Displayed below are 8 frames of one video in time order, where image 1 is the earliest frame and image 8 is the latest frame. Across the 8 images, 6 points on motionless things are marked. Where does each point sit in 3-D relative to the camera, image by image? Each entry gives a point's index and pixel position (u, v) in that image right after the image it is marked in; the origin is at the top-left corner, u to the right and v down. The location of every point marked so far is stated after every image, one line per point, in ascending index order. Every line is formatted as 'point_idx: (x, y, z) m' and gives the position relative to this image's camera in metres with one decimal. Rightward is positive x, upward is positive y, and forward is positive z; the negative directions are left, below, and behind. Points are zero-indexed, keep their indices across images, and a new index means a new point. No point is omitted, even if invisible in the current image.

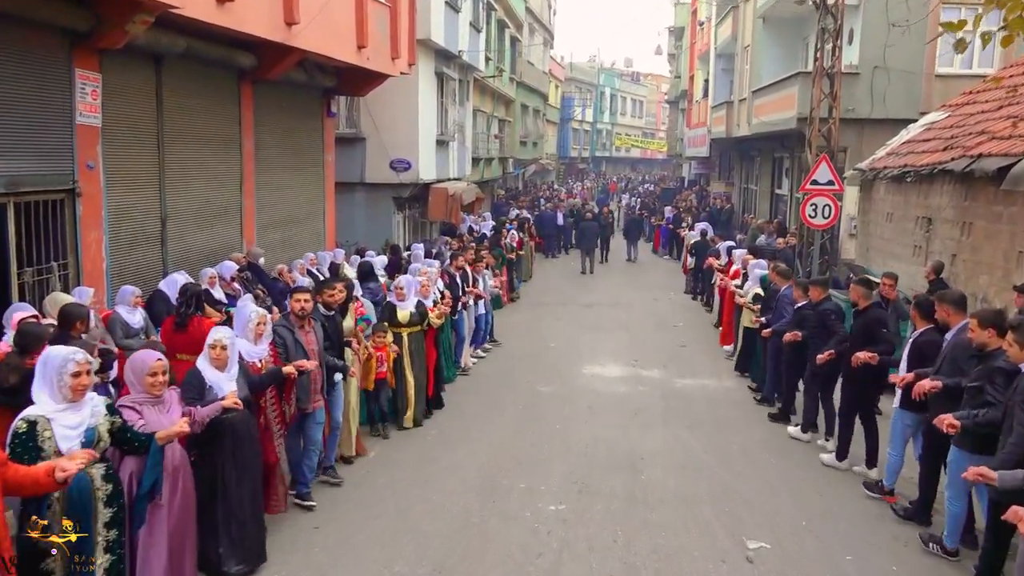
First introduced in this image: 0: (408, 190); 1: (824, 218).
0: (-2.3, +2.2, +18.6) m
1: (+5.1, +1.2, +13.7) m
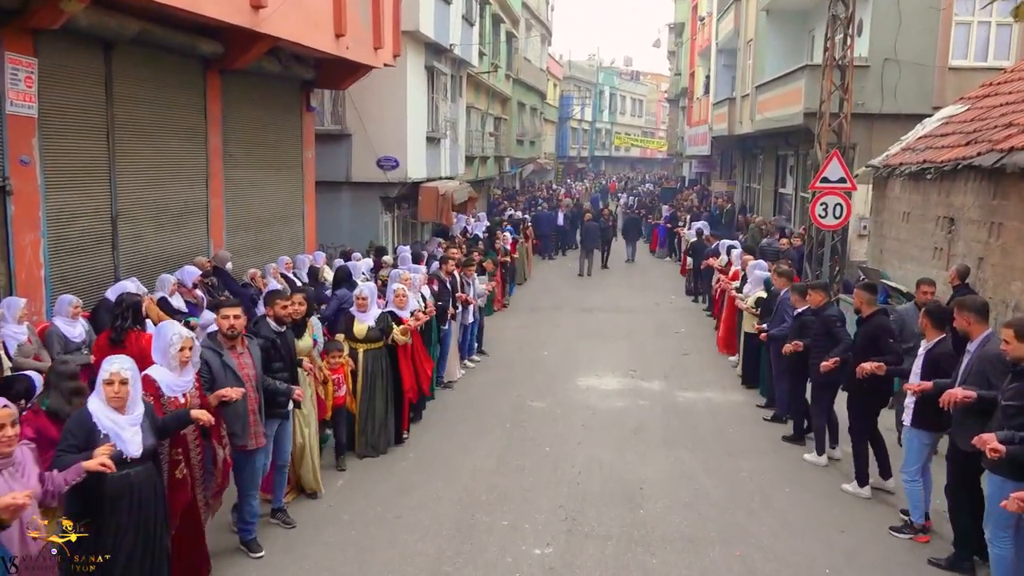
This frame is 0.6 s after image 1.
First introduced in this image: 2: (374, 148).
0: (-2.5, +2.1, +17.7) m
1: (+5.0, +1.1, +12.9) m
2: (-2.9, +2.9, +17.5) m
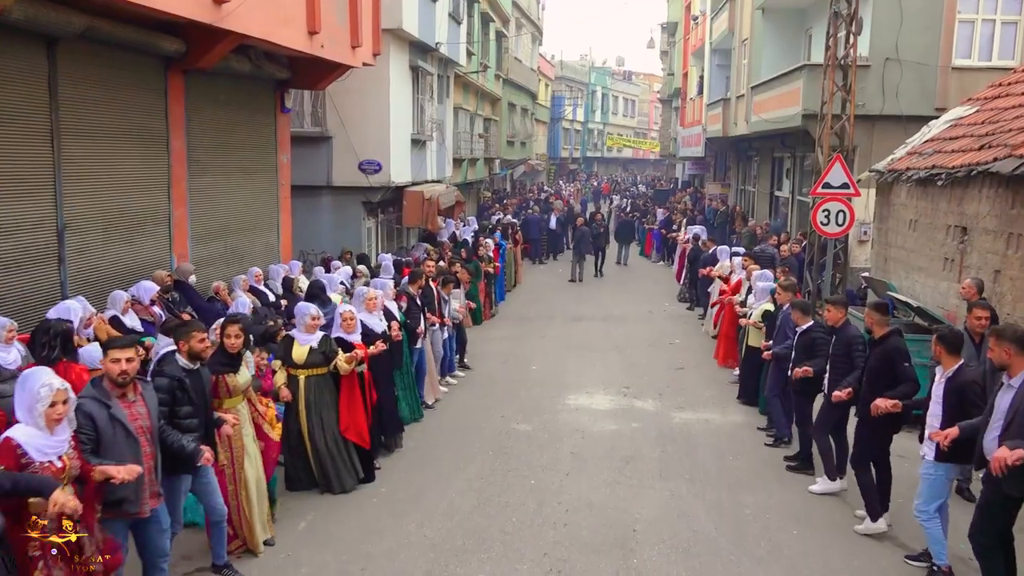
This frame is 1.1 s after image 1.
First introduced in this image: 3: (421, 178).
0: (-2.7, +1.9, +17.0) m
1: (+4.8, +0.9, +12.2) m
2: (-3.2, +2.8, +16.8) m
3: (-2.1, +2.6, +19.7) m
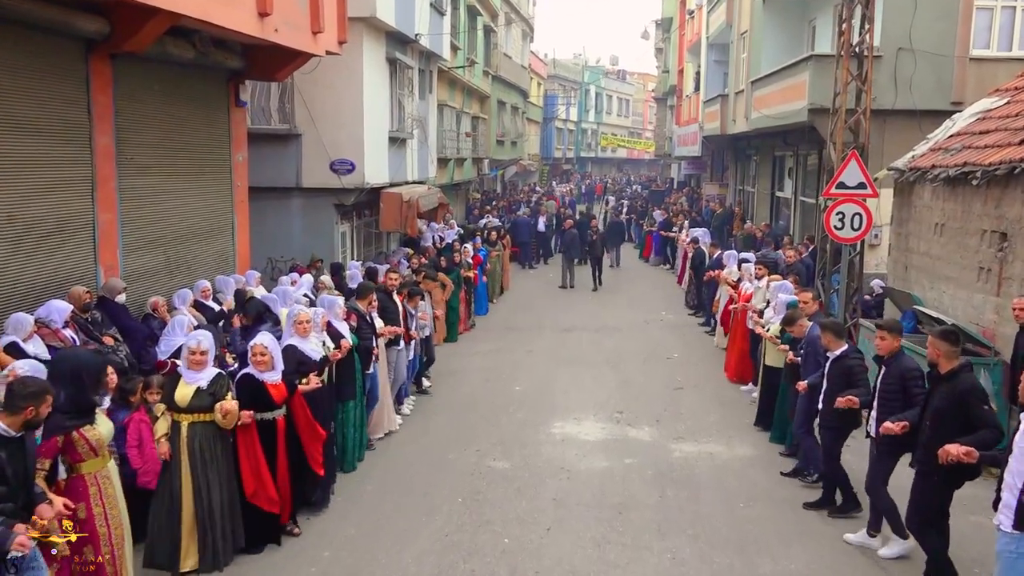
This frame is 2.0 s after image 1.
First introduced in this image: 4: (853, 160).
0: (-3.0, +1.7, +15.8) m
1: (+4.5, +0.8, +11.0) m
2: (-3.5, +2.6, +15.6) m
3: (-2.4, +2.4, +18.4) m
4: (+4.5, +1.7, +10.9) m
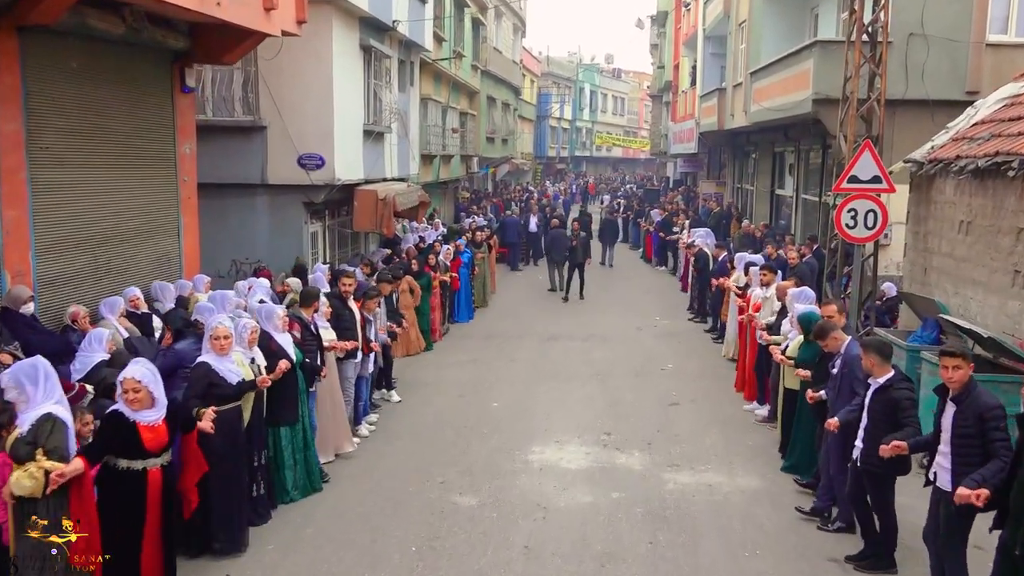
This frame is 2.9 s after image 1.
0: (-3.3, +1.6, +14.6) m
1: (+4.2, +0.7, +9.9) m
2: (-3.8, +2.5, +14.4) m
3: (-2.8, +2.3, +17.3) m
4: (+4.2, +1.6, +9.8) m
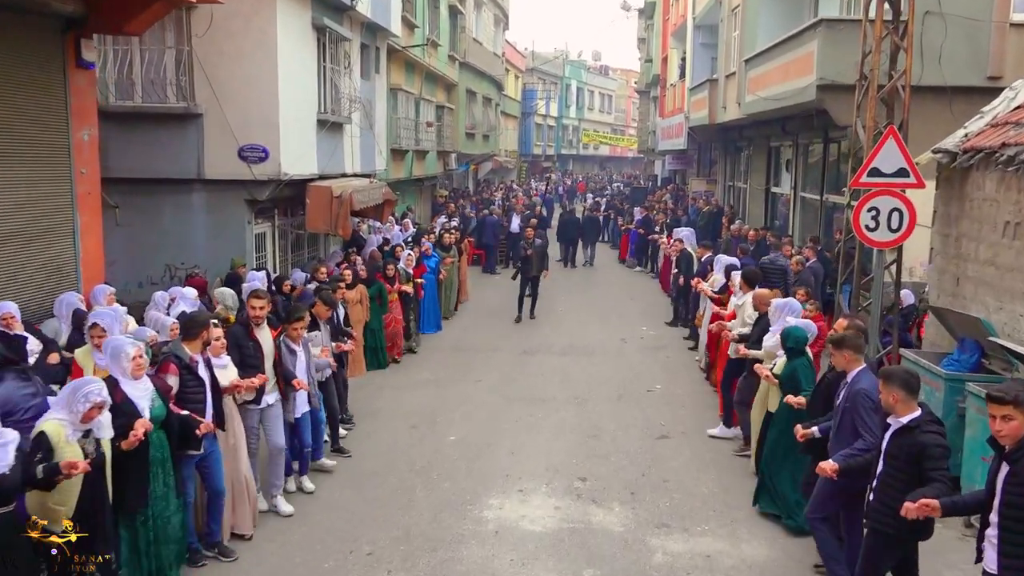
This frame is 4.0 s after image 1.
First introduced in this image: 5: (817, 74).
0: (-3.8, +1.5, +13.0) m
1: (+3.8, +0.6, +8.4) m
2: (-4.3, +2.4, +12.8) m
3: (-3.3, +2.2, +15.6) m
4: (+3.7, +1.5, +8.3) m
5: (+4.8, +3.4, +13.1) m
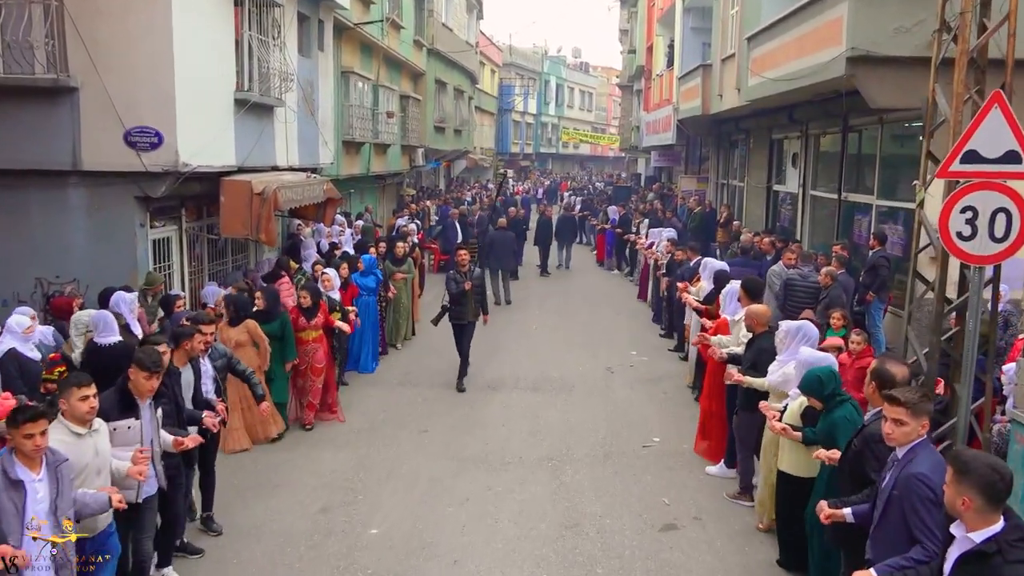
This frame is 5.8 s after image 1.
0: (-4.3, +1.3, +10.3) m
1: (+3.4, +0.3, +5.9) m
2: (-4.8, +2.1, +10.1) m
3: (-3.9, +2.0, +13.0) m
4: (+3.3, +1.2, +5.8) m
5: (+4.3, +3.1, +10.6) m
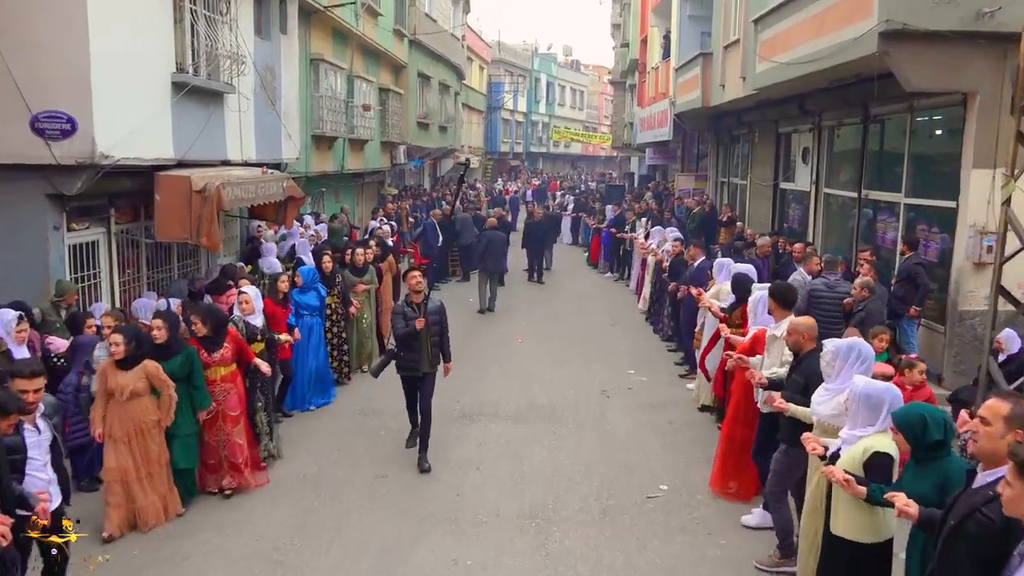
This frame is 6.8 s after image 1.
0: (-4.6, +1.1, +8.7) m
1: (+3.2, +0.2, +4.4) m
2: (-5.0, +2.0, +8.5) m
3: (-4.1, +1.8, +11.4) m
4: (+3.2, +1.1, +4.3) m
5: (+4.1, +3.0, +9.2) m
